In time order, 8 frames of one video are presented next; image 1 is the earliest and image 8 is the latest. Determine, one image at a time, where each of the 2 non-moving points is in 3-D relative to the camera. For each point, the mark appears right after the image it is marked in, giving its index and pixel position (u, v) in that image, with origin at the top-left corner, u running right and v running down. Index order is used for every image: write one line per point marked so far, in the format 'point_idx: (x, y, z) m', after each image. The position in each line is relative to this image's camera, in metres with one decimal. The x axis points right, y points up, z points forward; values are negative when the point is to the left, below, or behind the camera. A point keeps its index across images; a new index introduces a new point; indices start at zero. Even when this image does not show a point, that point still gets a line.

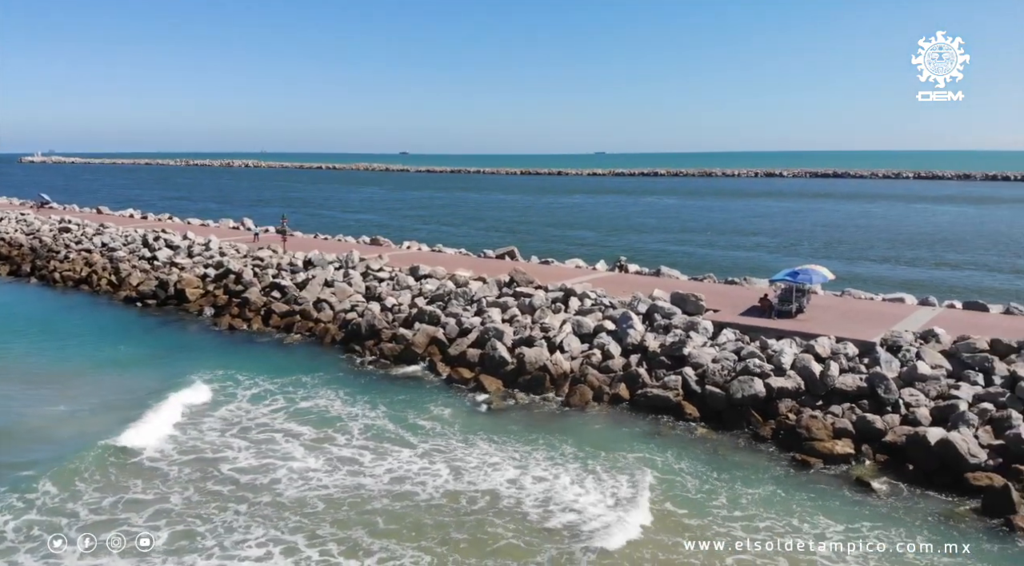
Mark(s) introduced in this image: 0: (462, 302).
0: (-0.9, -0.3, +15.2) m
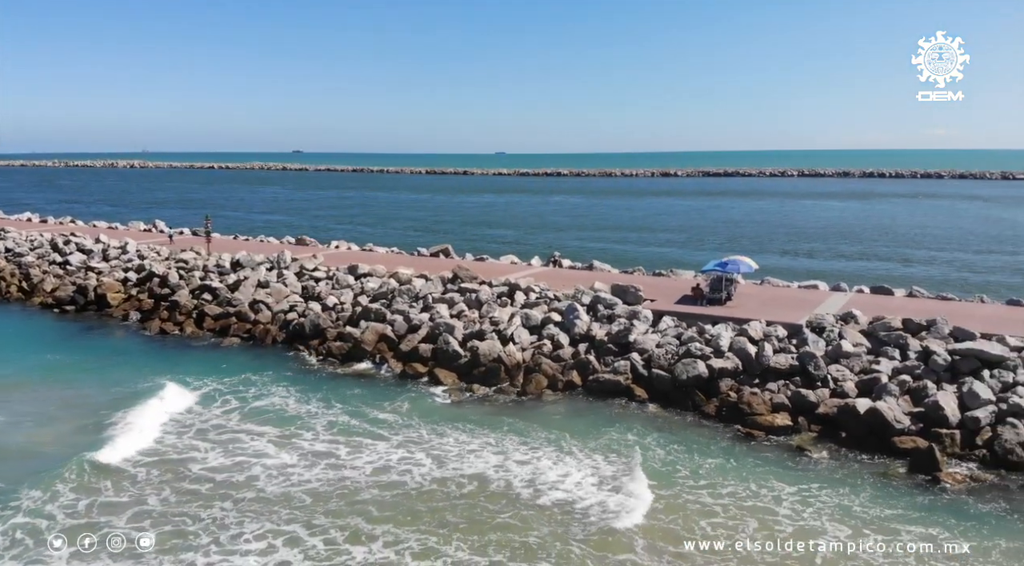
0: (-2.0, -0.3, +15.5) m
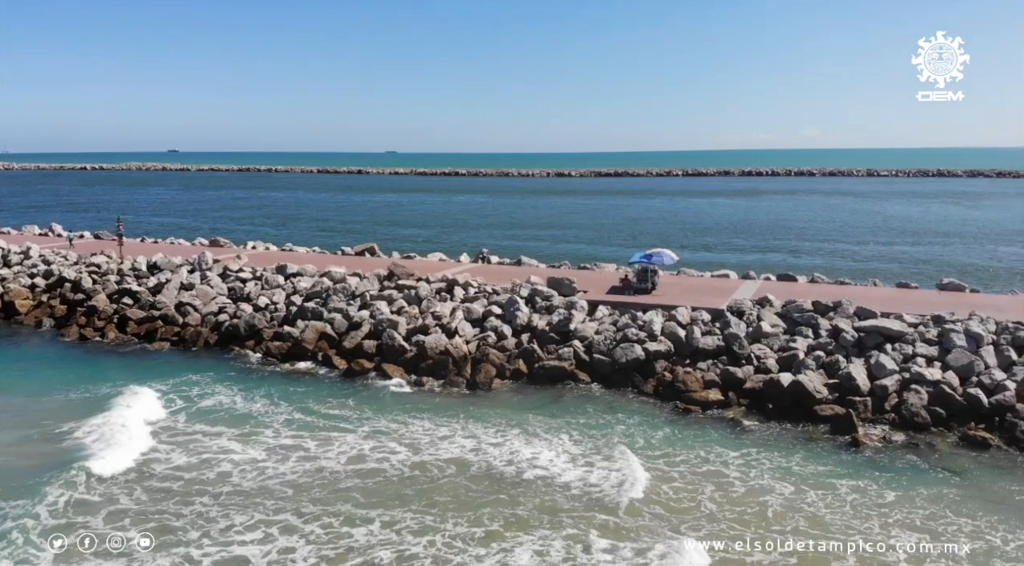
0: (-3.2, -0.3, +15.7) m
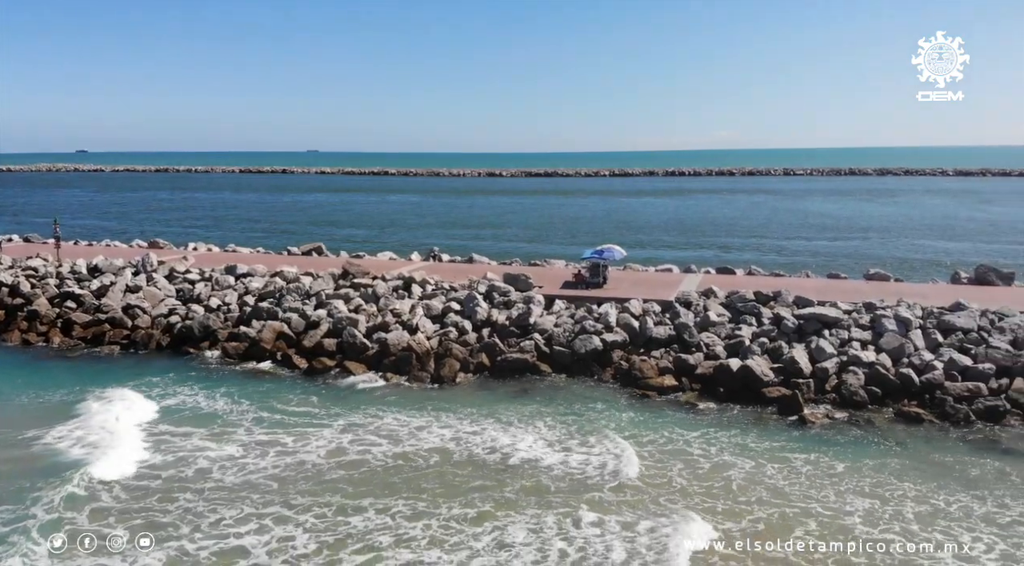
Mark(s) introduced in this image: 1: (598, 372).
0: (-4.1, -0.3, +15.7) m
1: (+1.3, -1.3, +12.5) m
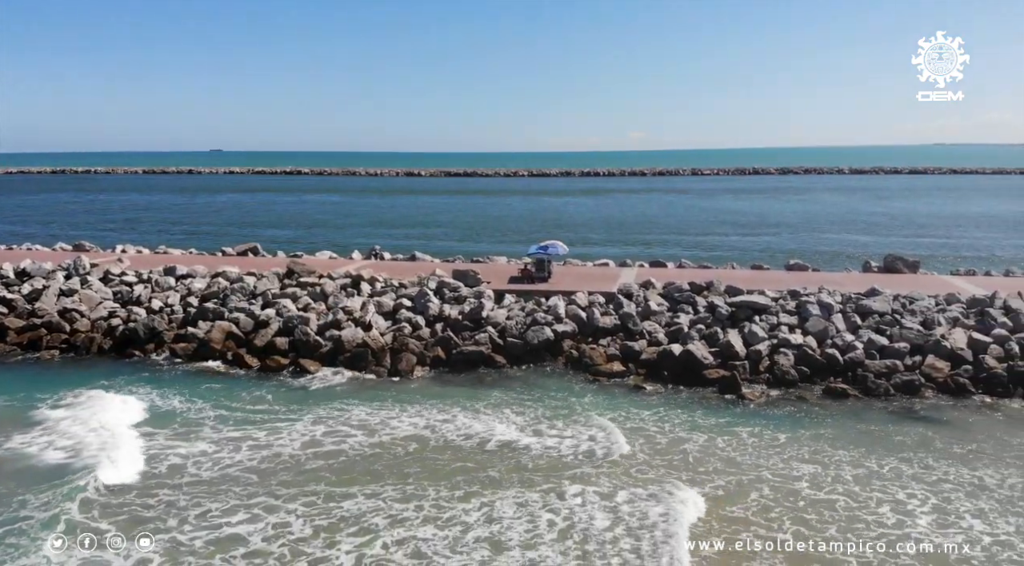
0: (-5.1, -0.3, +15.7) m
1: (+0.6, -1.2, +13.2) m
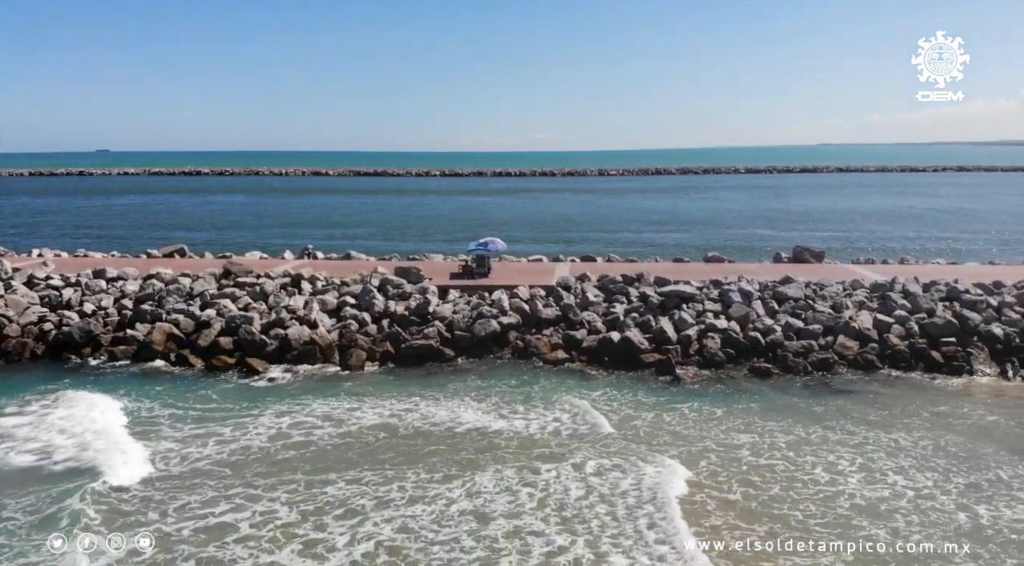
0: (-6.3, -0.3, +15.7) m
1: (-0.3, -1.2, +13.8) m
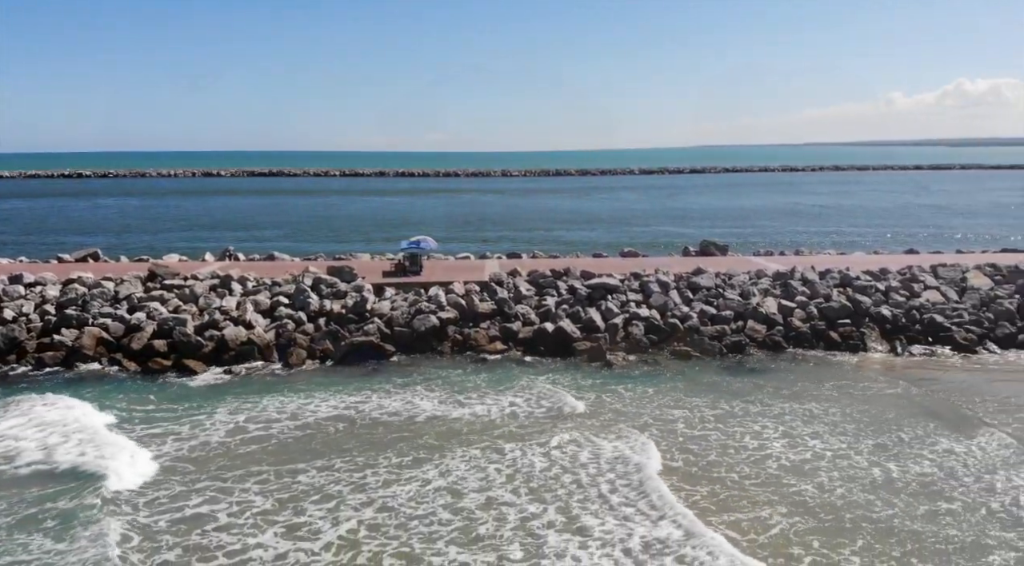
0: (-7.6, -0.4, +15.4) m
1: (-1.3, -1.1, +14.3) m
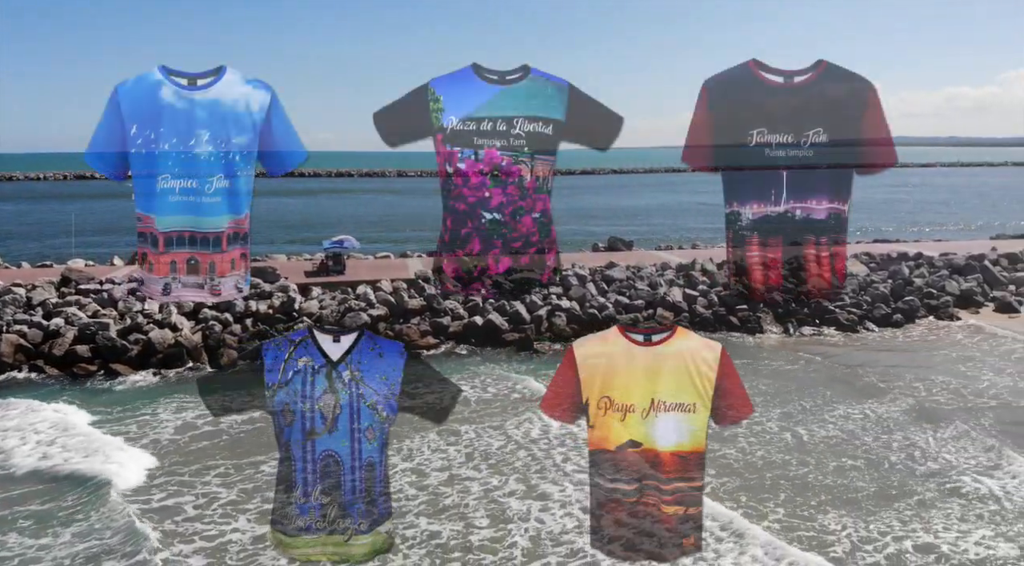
0: (-8.9, -0.5, +14.9) m
1: (-2.6, -1.0, +14.8) m
